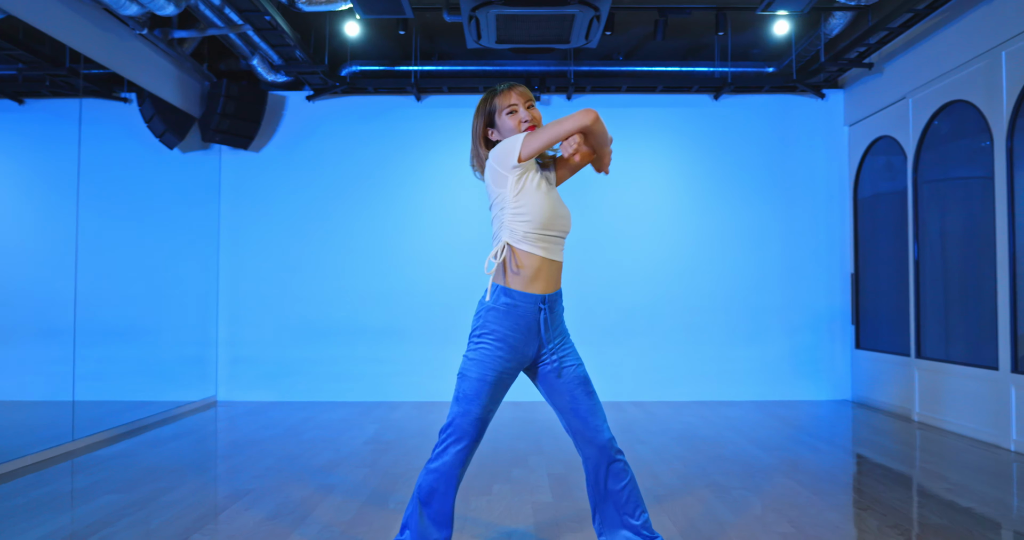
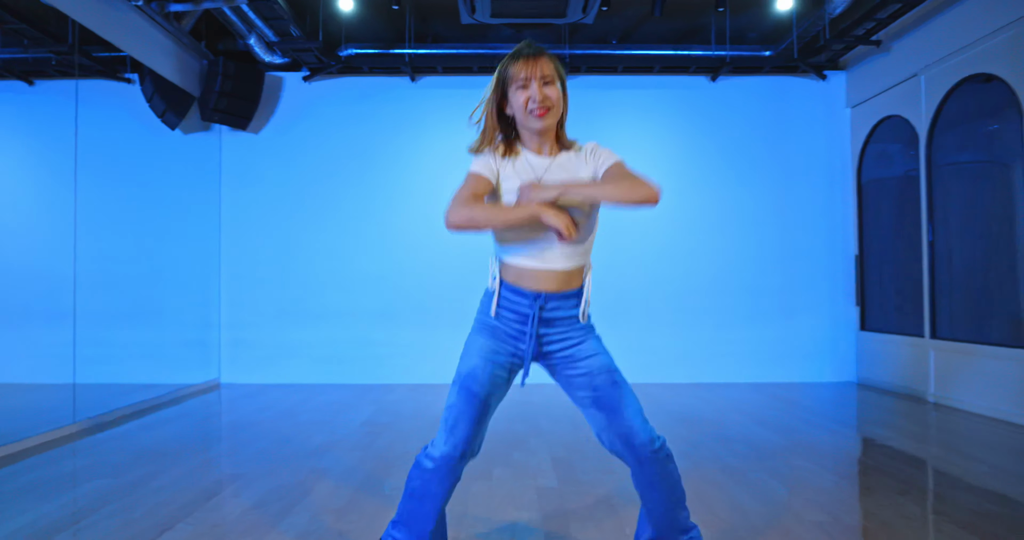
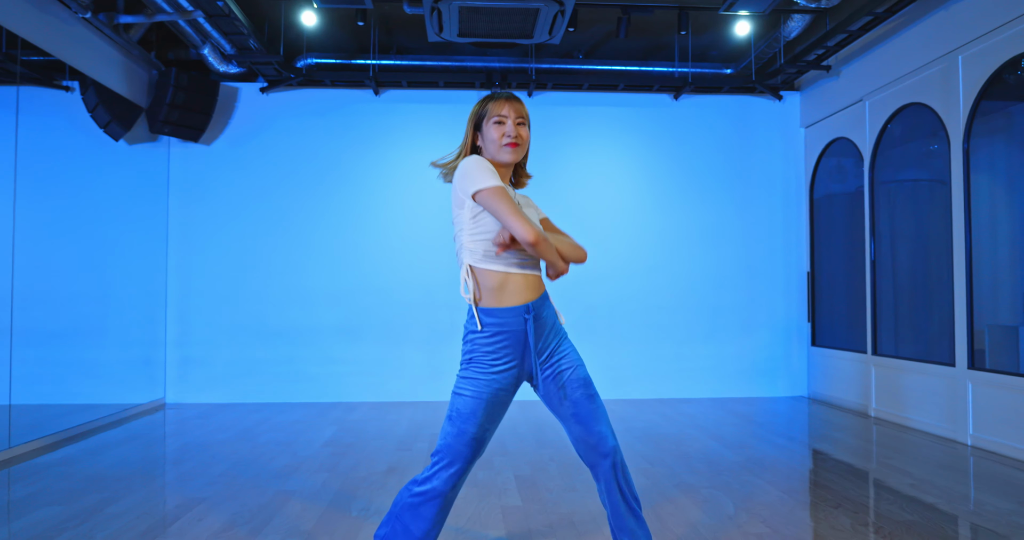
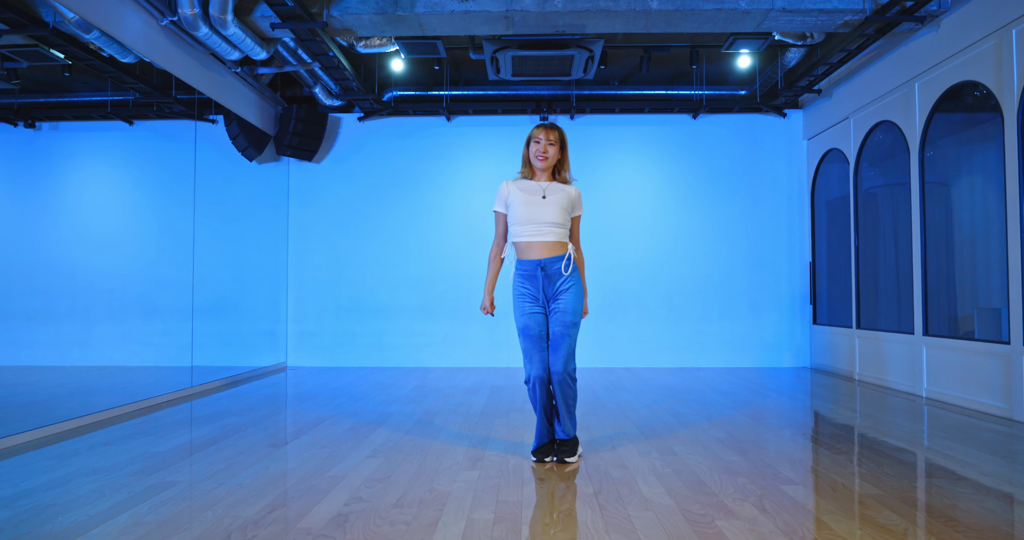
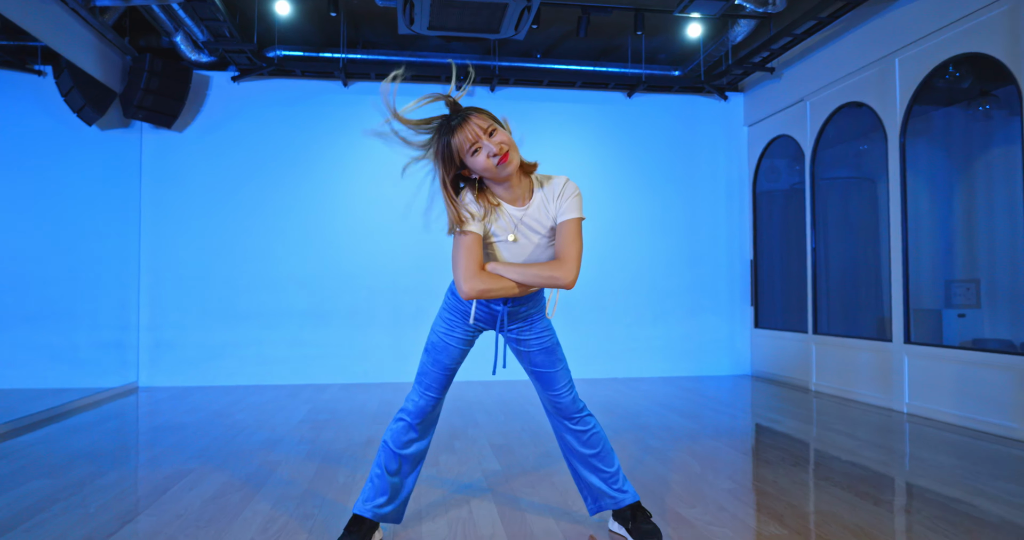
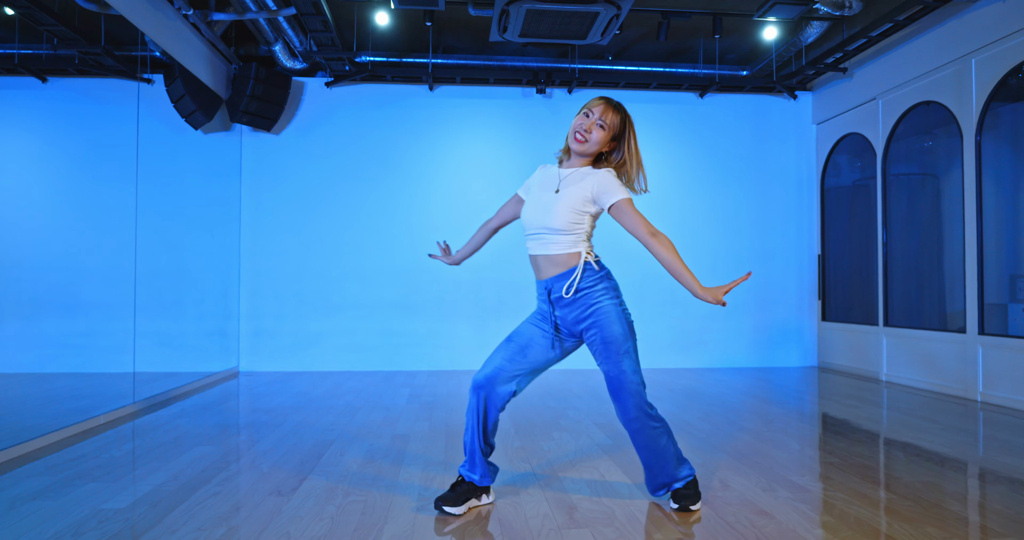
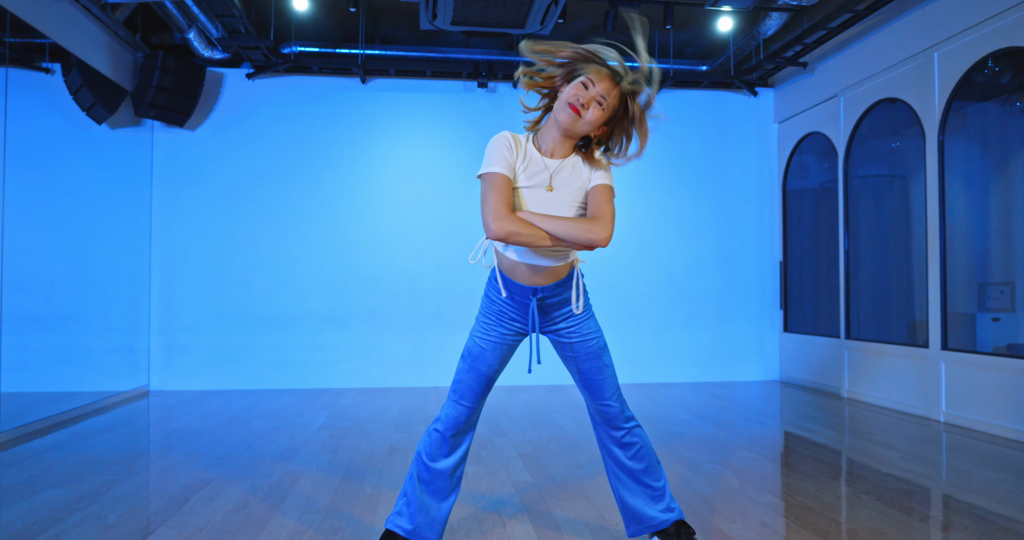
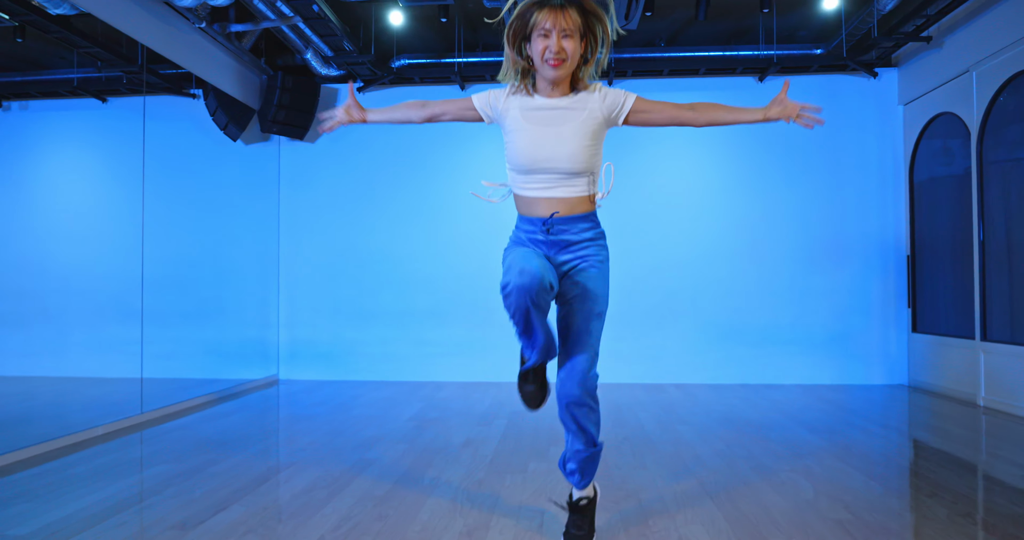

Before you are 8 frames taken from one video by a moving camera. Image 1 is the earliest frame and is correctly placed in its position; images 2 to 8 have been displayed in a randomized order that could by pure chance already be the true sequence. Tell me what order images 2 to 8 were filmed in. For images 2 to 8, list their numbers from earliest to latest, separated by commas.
3, 7, 5, 2, 8, 4, 6
